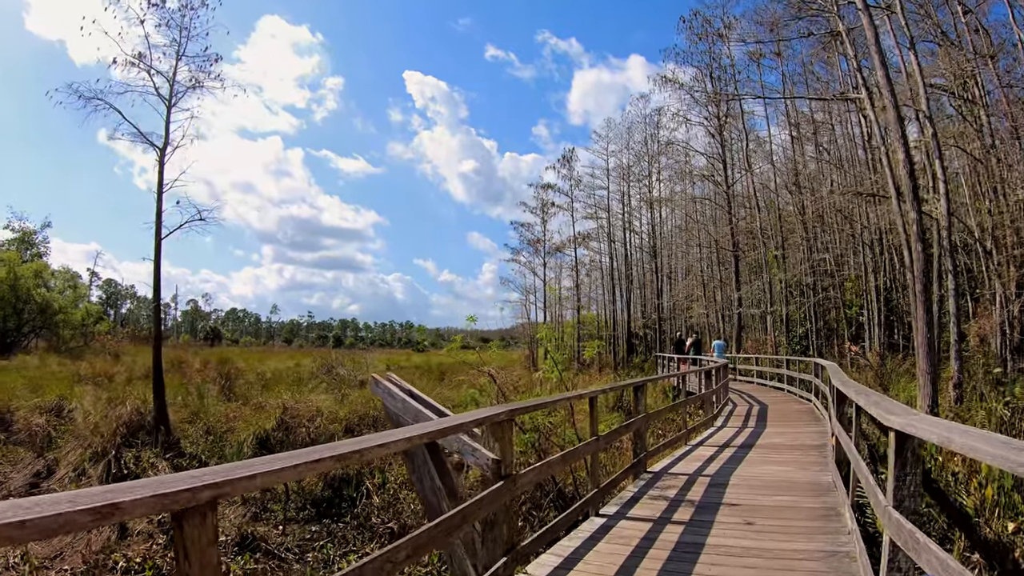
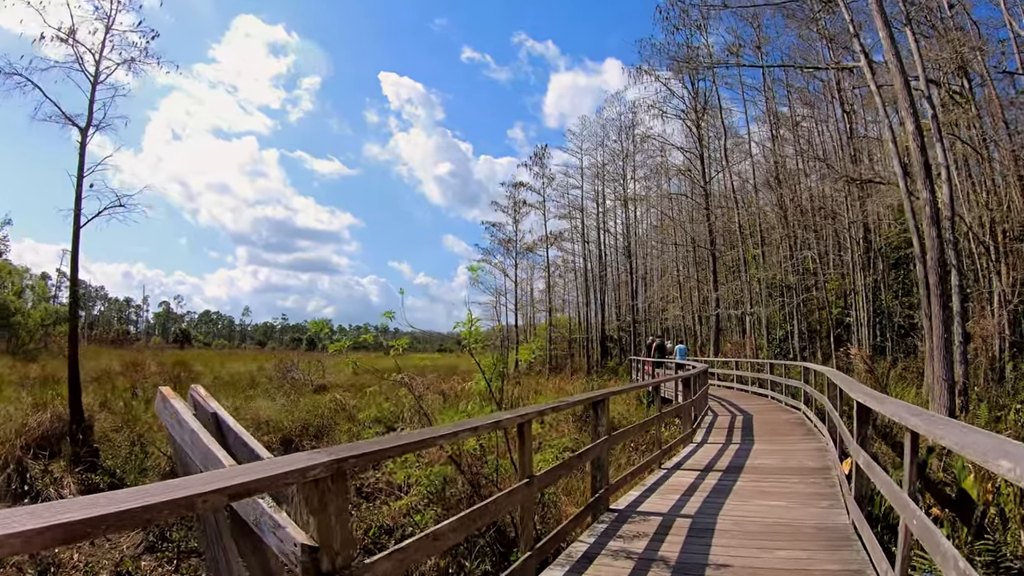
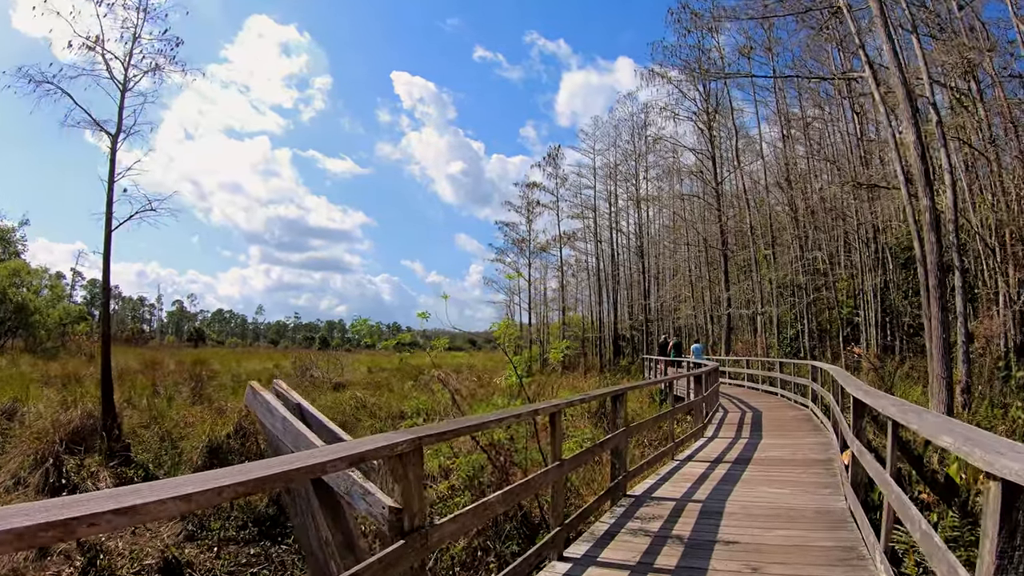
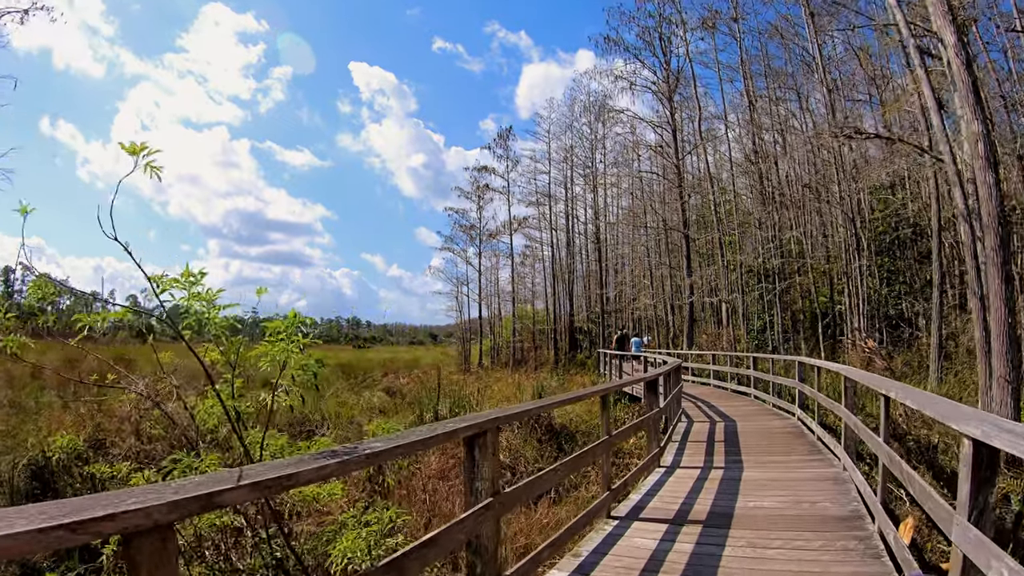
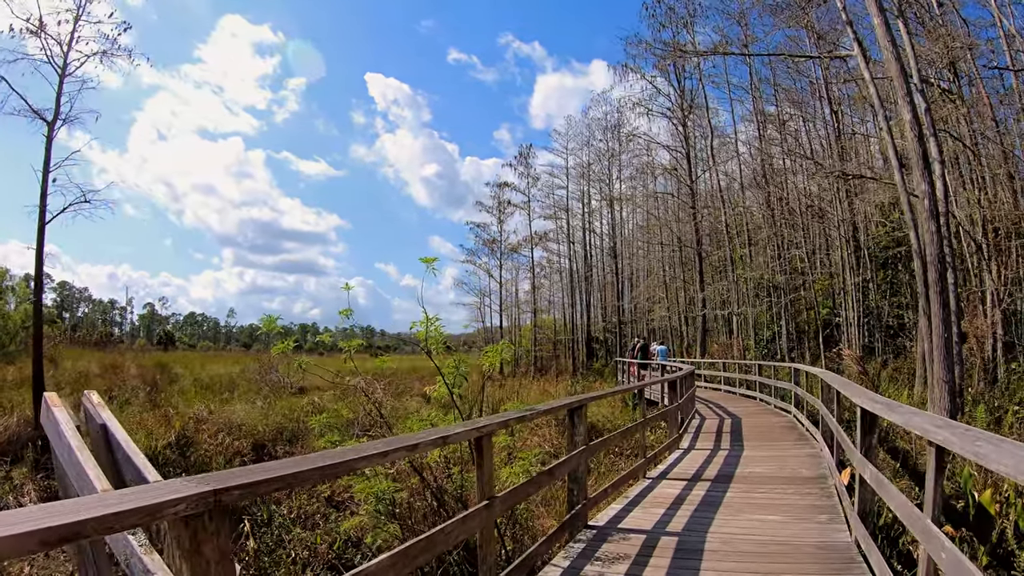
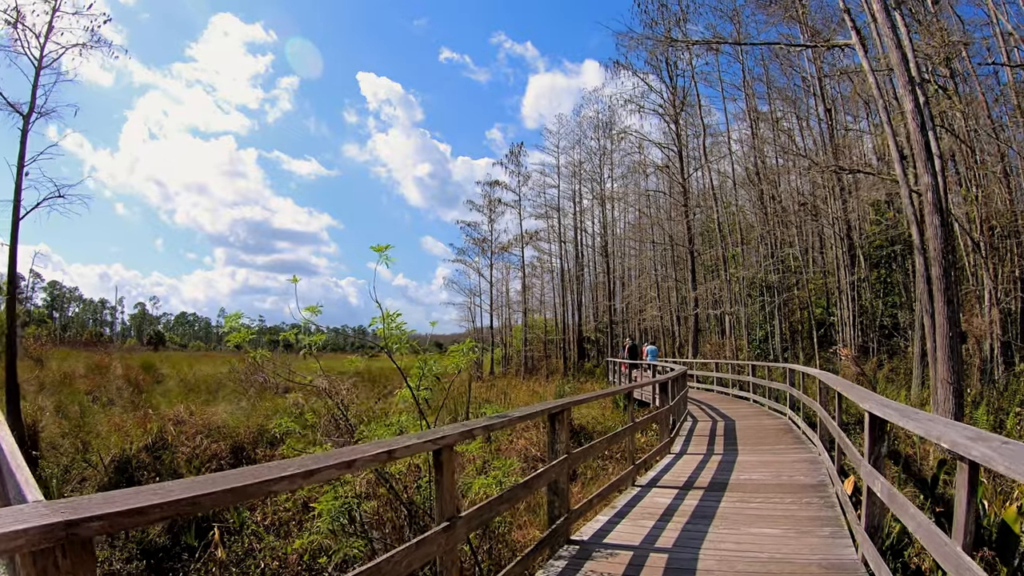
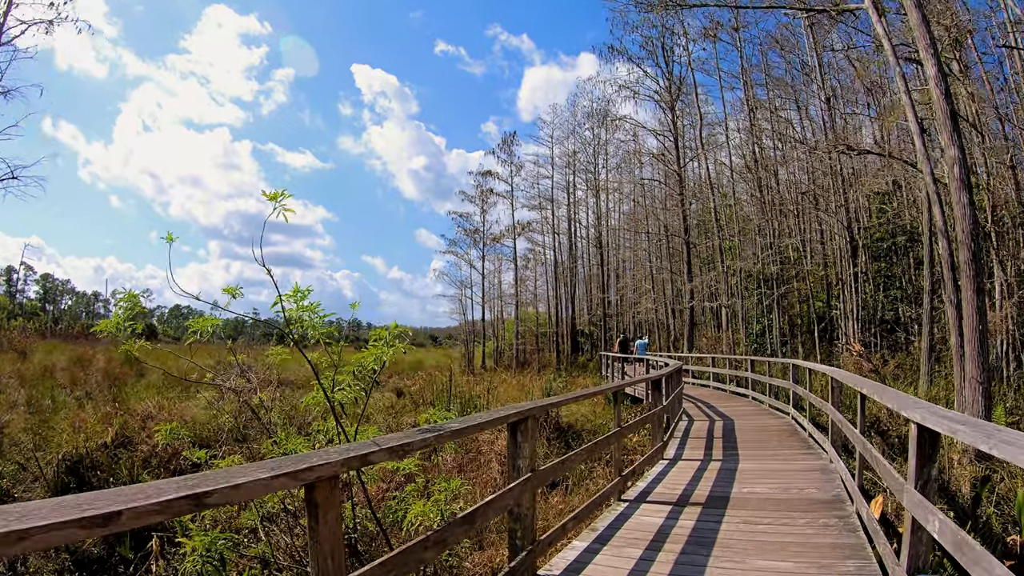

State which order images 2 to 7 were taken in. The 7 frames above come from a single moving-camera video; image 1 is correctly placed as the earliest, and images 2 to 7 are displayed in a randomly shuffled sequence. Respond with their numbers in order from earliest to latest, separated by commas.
3, 2, 5, 6, 7, 4
